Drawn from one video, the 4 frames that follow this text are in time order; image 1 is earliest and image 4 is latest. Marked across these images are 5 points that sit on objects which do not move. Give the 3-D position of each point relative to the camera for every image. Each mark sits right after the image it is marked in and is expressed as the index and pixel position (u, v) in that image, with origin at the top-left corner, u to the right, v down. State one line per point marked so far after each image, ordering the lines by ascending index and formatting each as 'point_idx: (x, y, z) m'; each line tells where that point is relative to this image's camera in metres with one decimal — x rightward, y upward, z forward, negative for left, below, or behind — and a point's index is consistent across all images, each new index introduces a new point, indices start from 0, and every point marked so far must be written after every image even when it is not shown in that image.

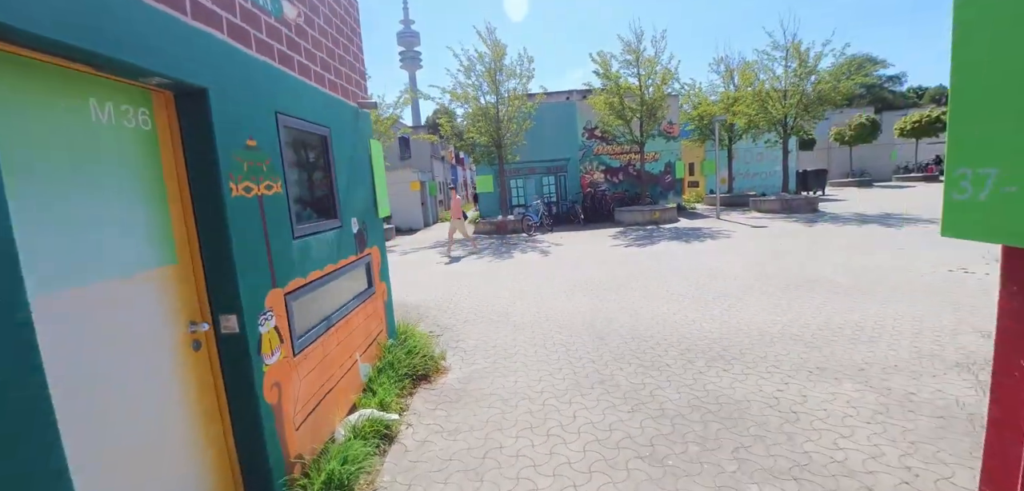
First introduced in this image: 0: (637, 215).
0: (+4.6, +1.1, +16.6) m
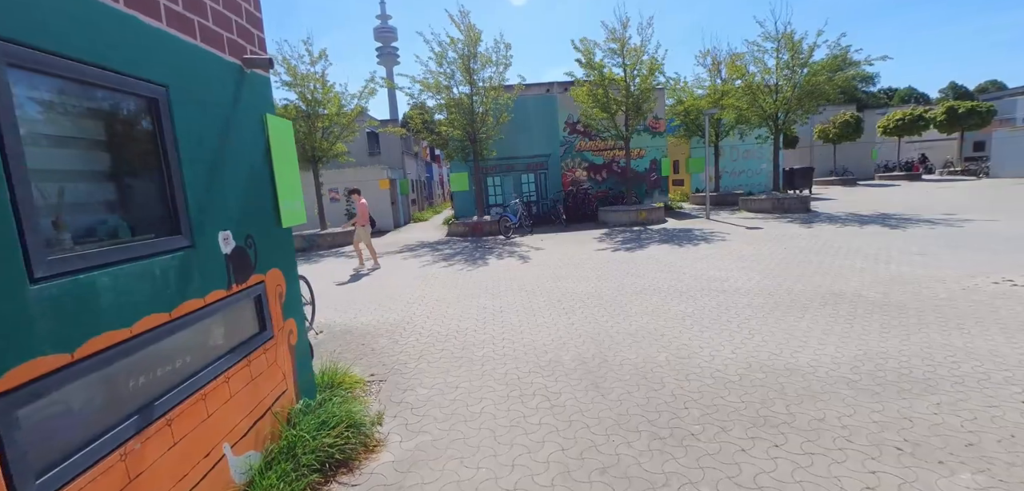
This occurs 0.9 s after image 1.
0: (+3.8, +1.0, +15.5) m
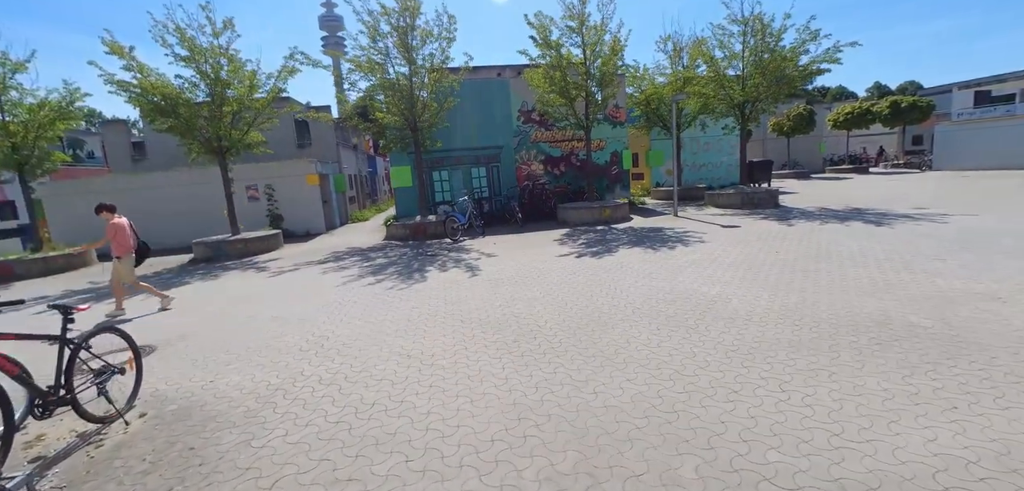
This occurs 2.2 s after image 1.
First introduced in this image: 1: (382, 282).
0: (+2.2, +1.0, +13.9) m
1: (-2.3, -0.6, +8.0) m
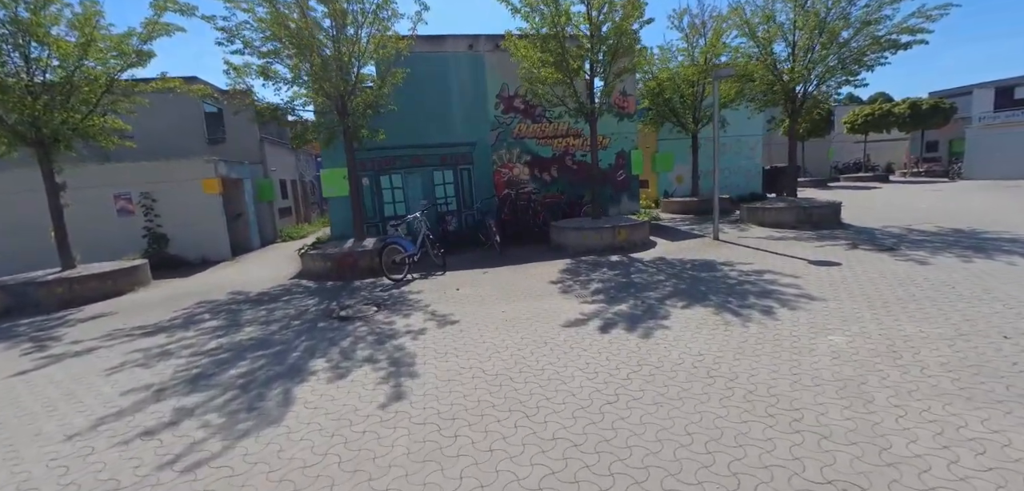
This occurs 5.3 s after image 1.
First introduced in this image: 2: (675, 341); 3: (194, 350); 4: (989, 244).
0: (+1.7, +0.2, +9.8) m
1: (-2.6, -1.4, +3.6) m
2: (+1.7, -1.0, +4.8) m
3: (-3.6, -1.2, +5.1) m
4: (+8.9, 0.0, +8.5) m
